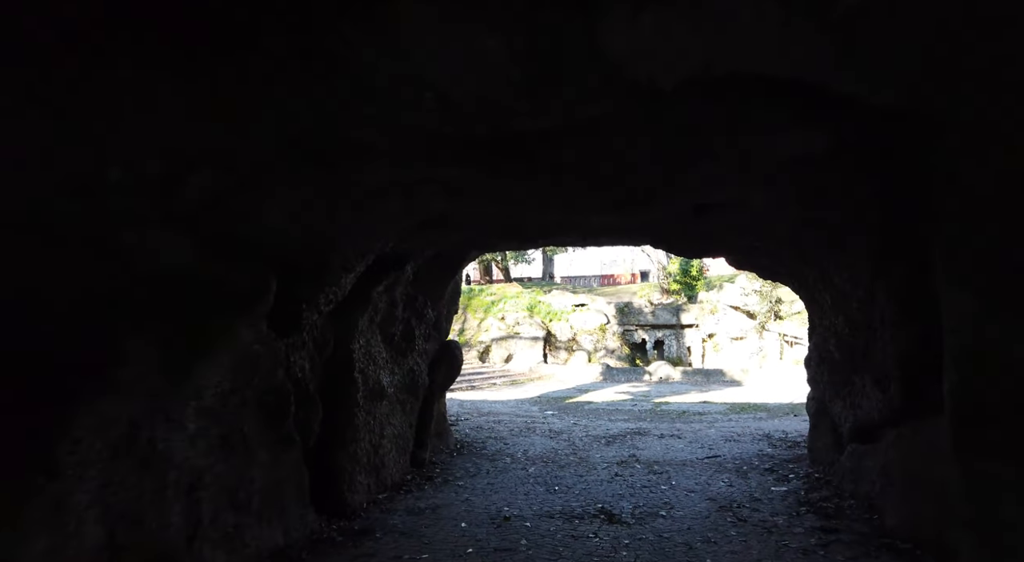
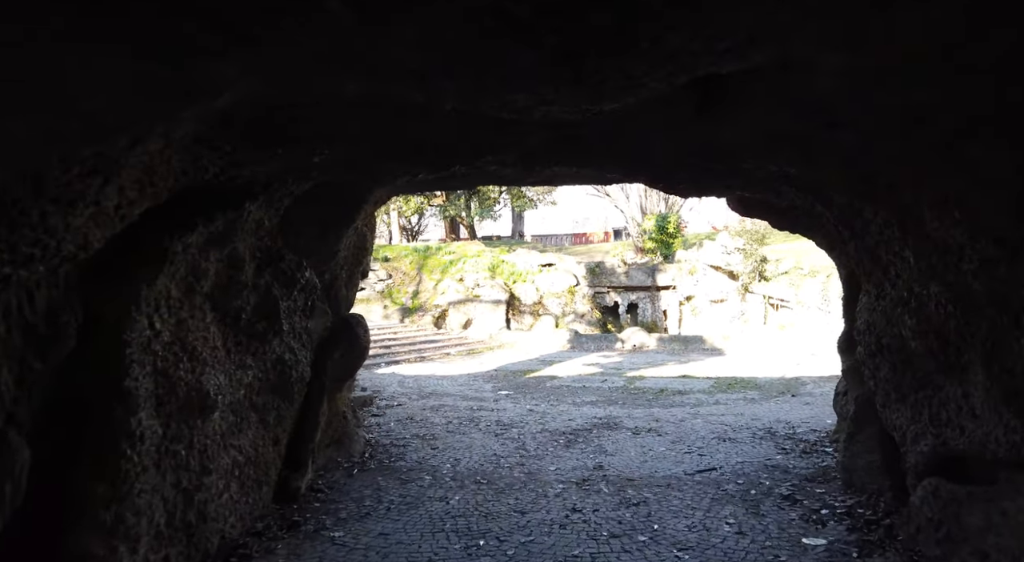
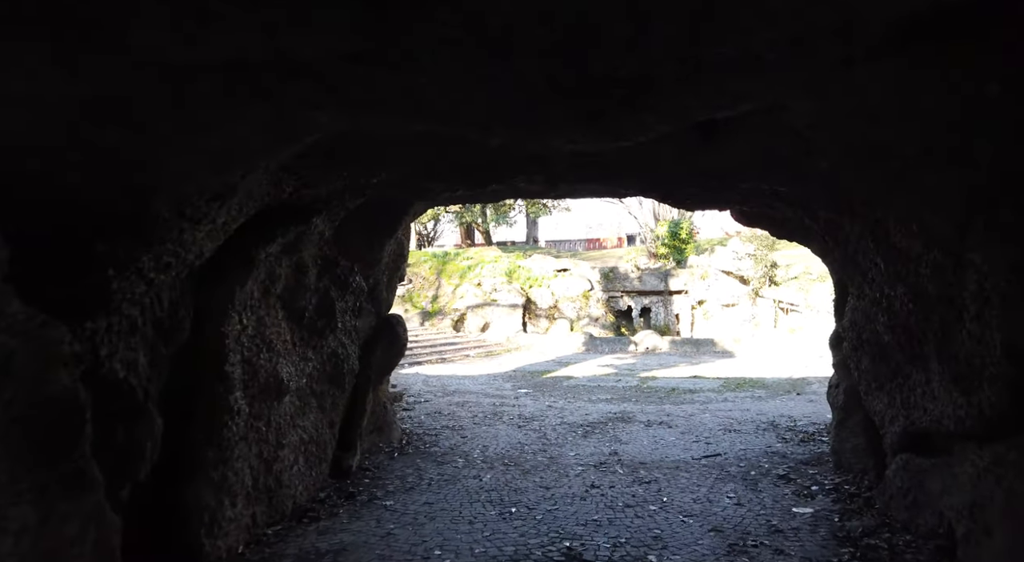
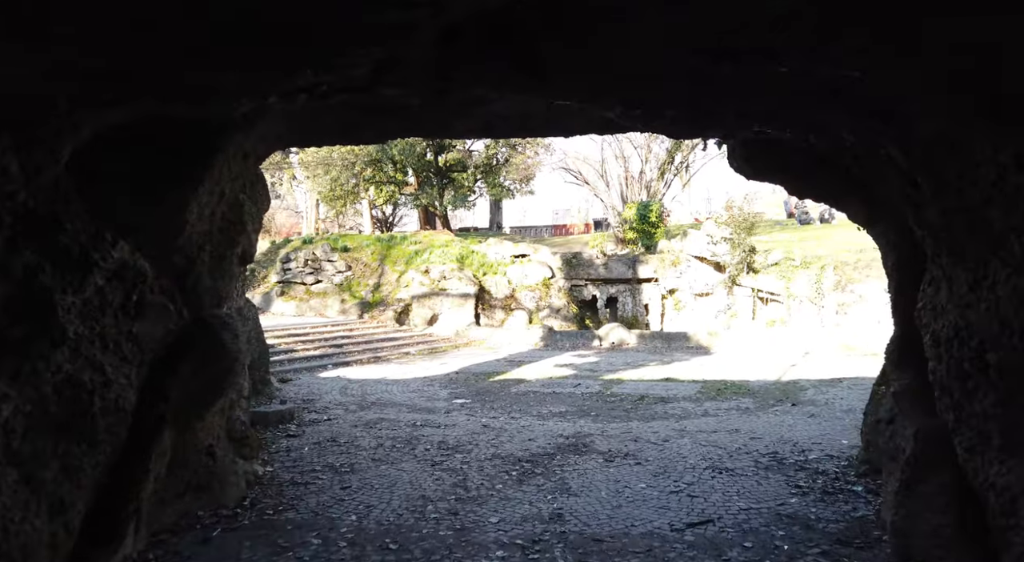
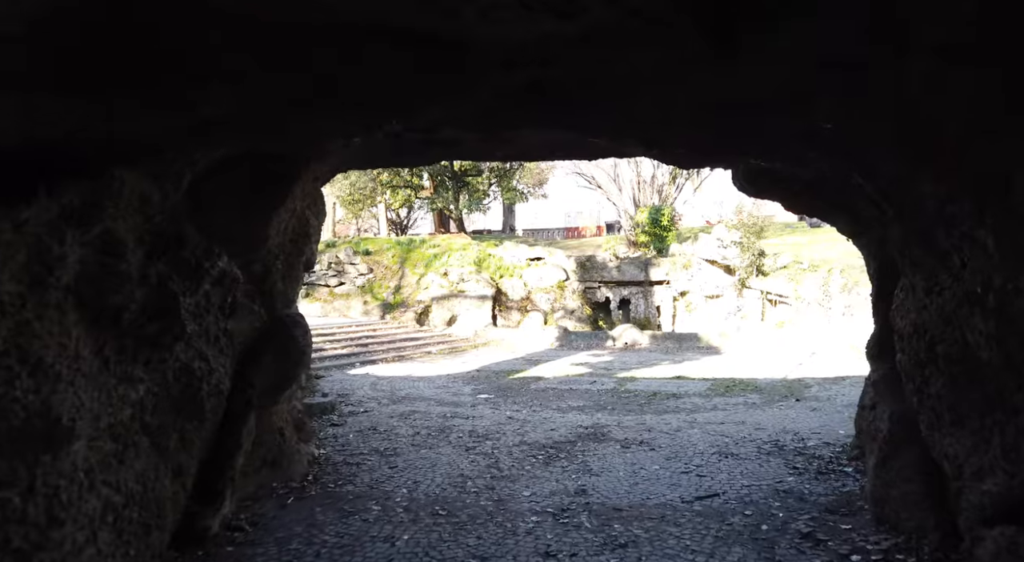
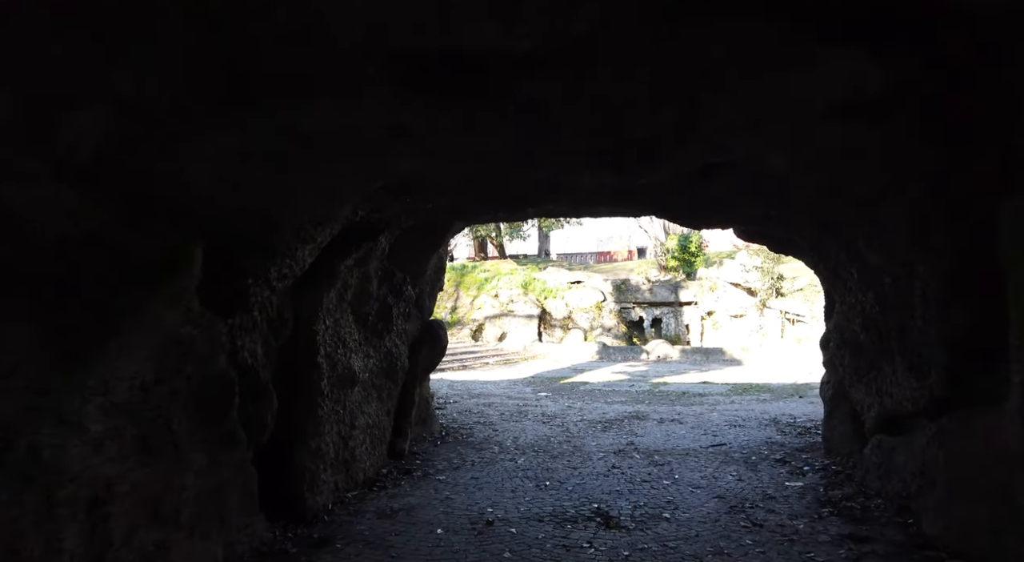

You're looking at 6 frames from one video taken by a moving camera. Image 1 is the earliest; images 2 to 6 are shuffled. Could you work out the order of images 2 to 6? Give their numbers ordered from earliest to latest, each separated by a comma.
6, 3, 2, 5, 4
